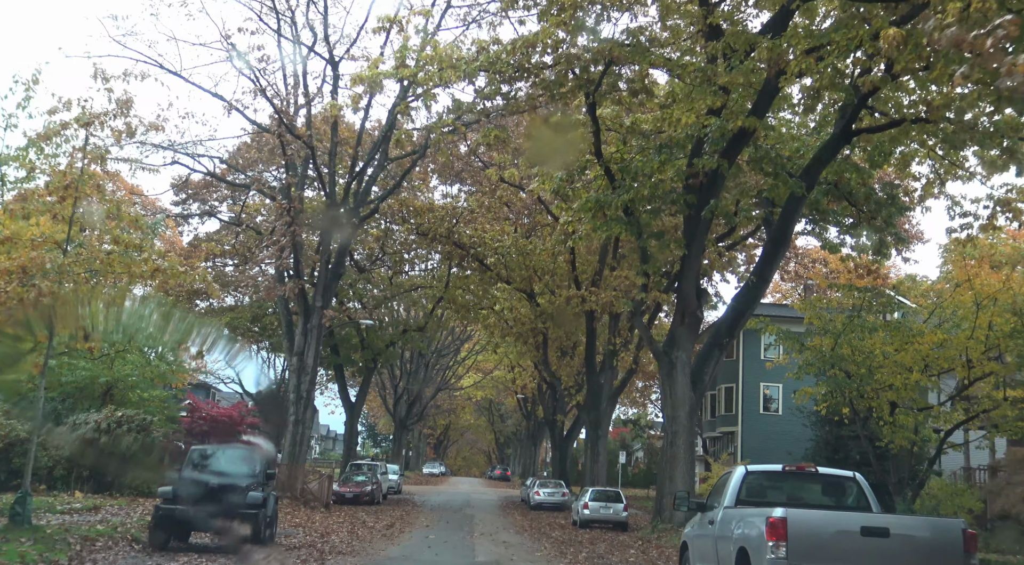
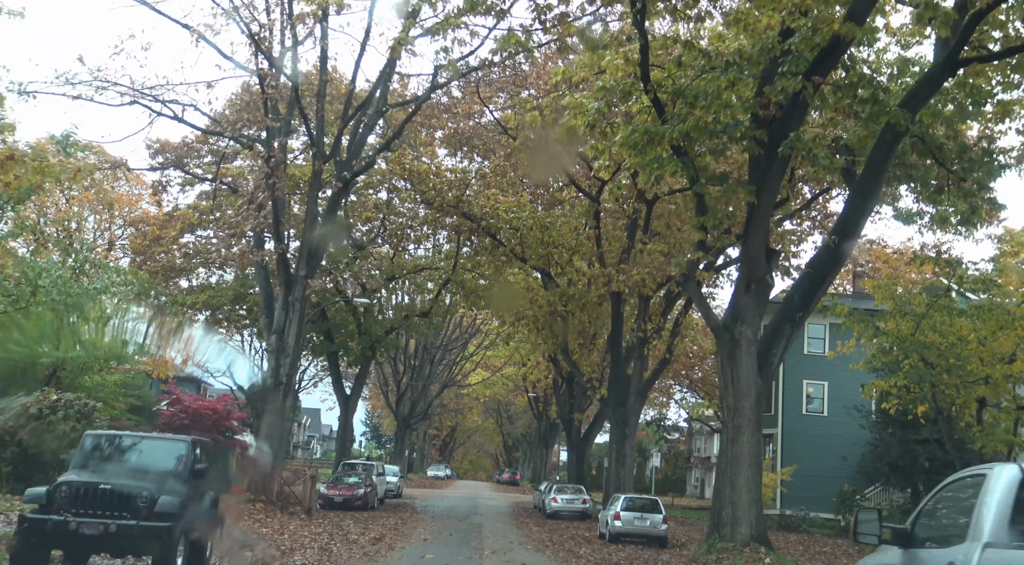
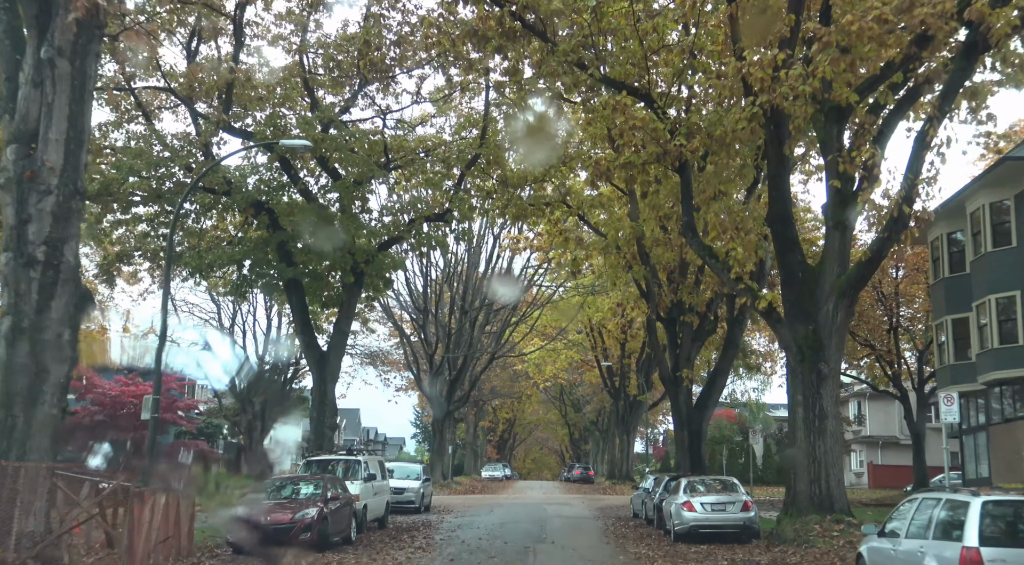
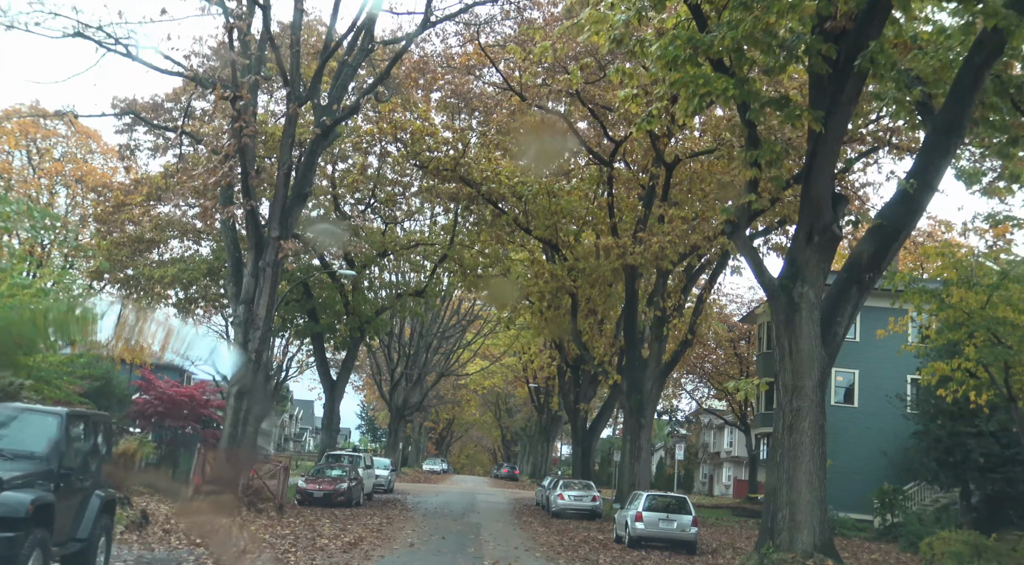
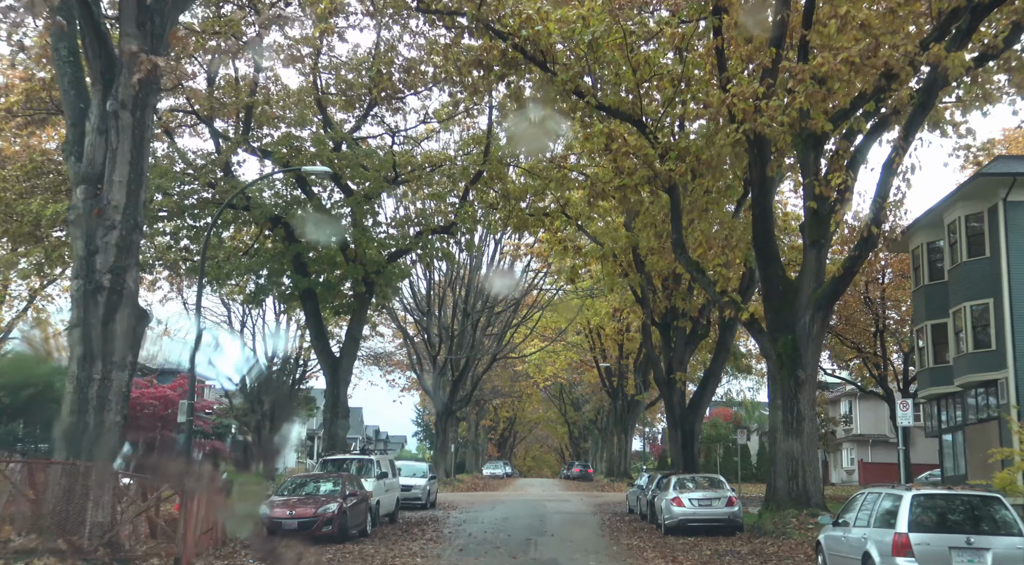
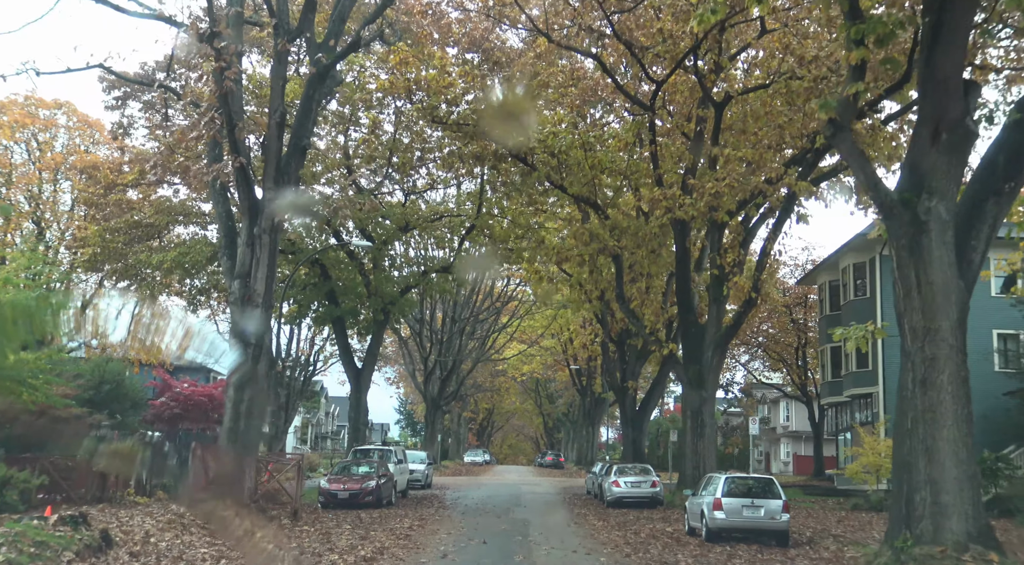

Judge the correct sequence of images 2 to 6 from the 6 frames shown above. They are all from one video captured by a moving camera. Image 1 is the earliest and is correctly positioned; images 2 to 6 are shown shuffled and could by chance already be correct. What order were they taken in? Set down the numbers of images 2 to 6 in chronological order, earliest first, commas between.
2, 4, 6, 5, 3
